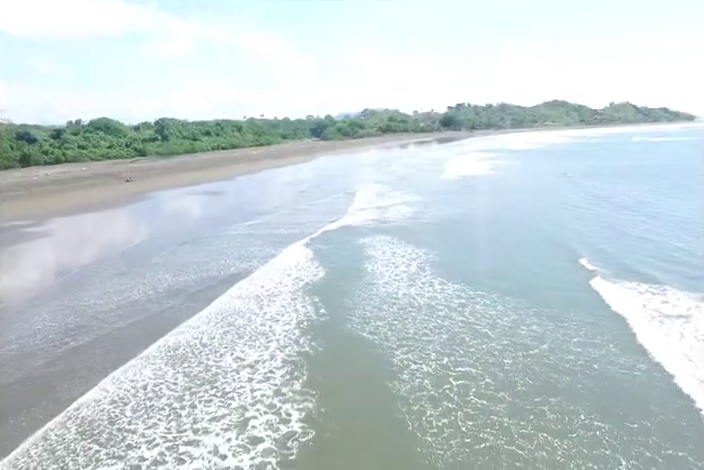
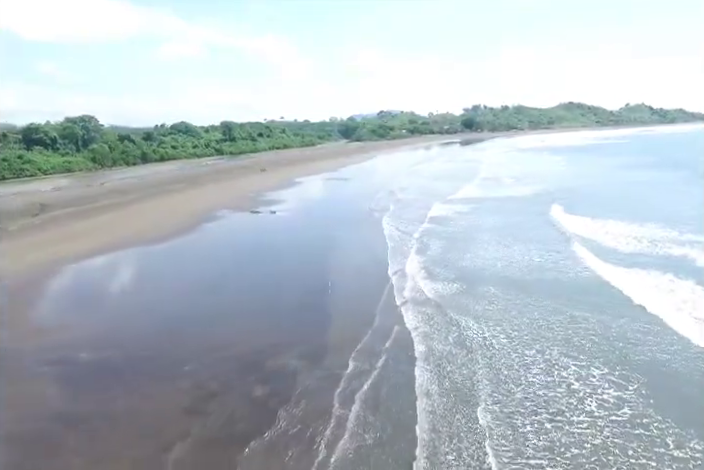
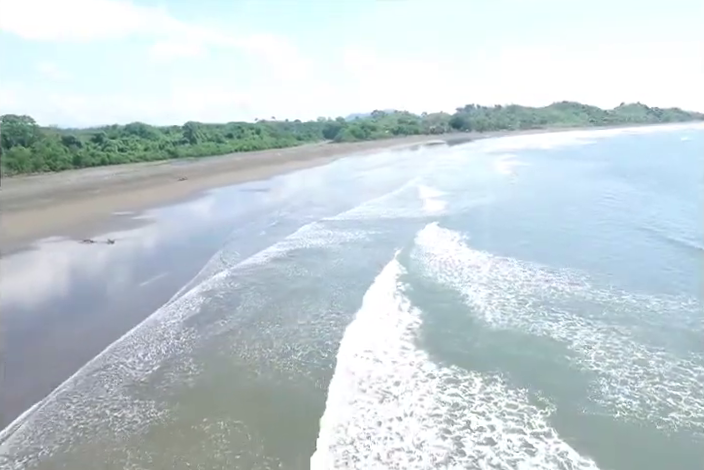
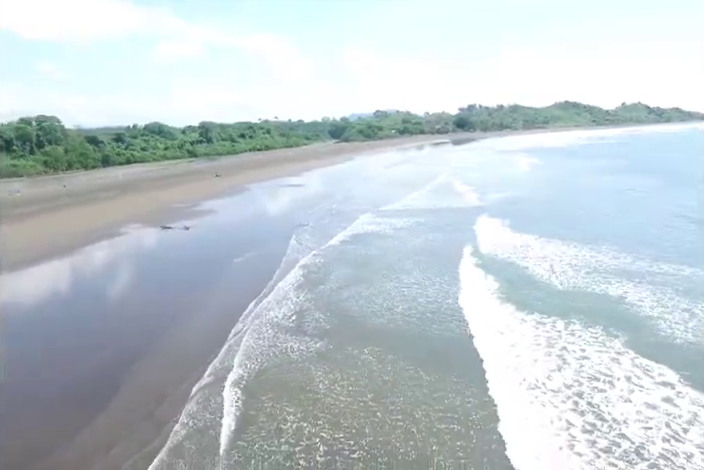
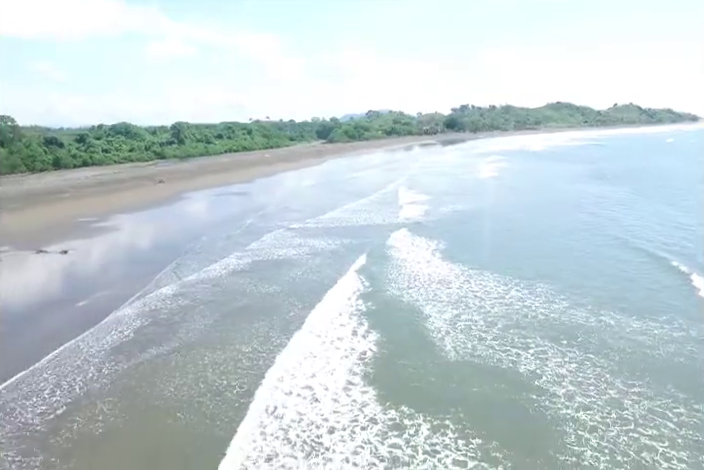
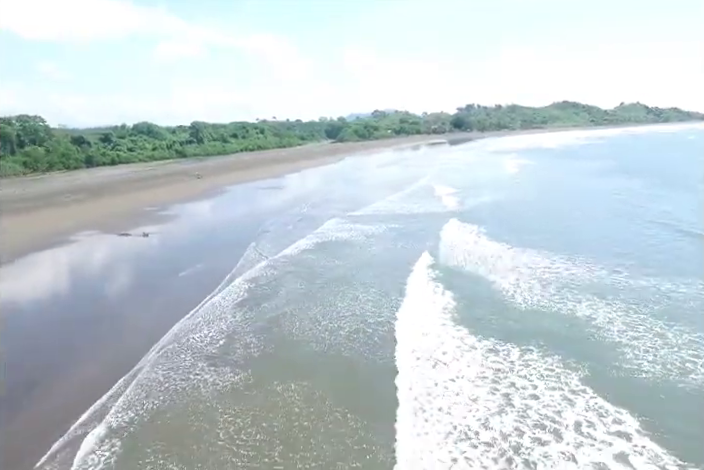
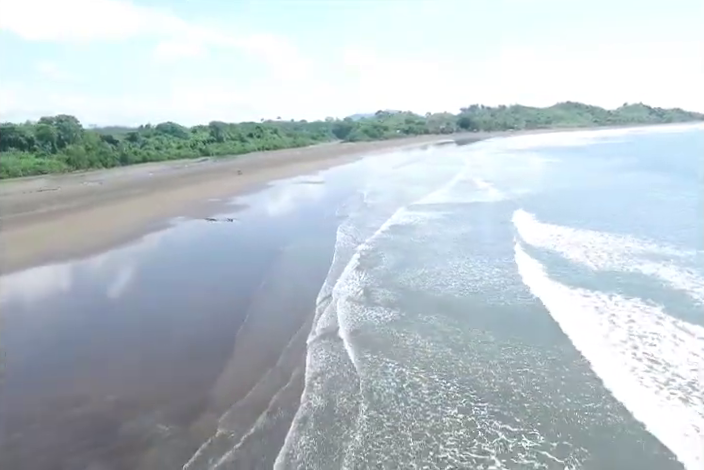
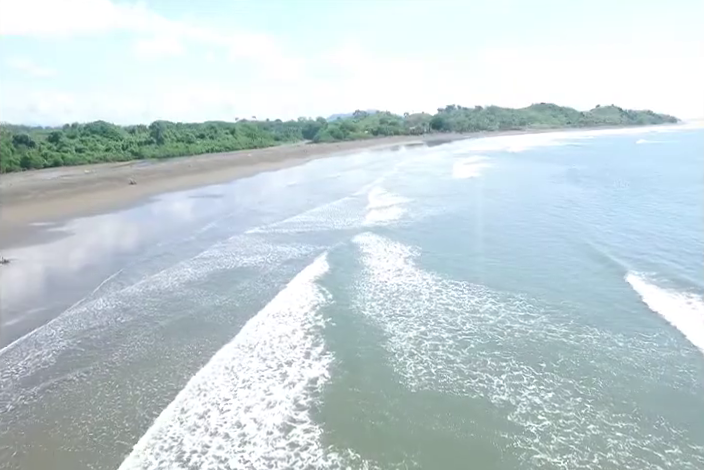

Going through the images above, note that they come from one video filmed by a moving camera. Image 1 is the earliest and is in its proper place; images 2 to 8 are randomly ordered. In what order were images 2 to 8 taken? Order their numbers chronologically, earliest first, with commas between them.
8, 5, 3, 6, 4, 7, 2
